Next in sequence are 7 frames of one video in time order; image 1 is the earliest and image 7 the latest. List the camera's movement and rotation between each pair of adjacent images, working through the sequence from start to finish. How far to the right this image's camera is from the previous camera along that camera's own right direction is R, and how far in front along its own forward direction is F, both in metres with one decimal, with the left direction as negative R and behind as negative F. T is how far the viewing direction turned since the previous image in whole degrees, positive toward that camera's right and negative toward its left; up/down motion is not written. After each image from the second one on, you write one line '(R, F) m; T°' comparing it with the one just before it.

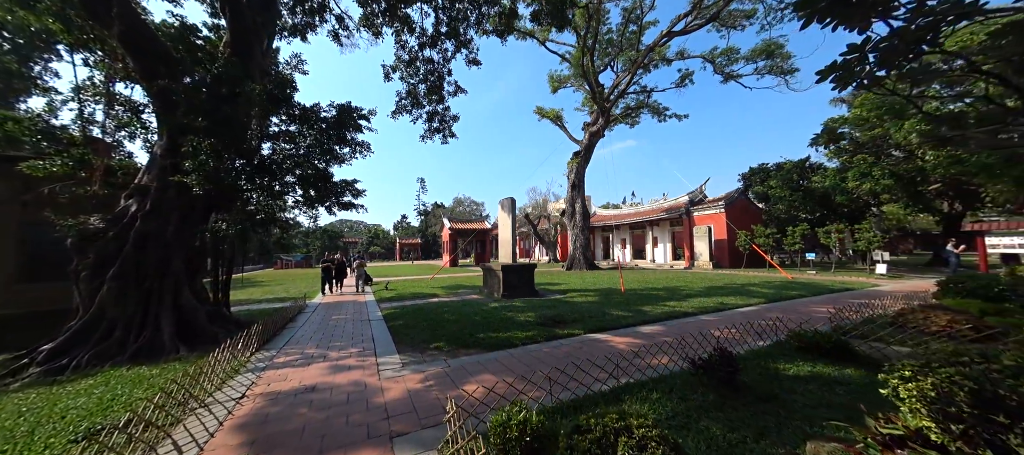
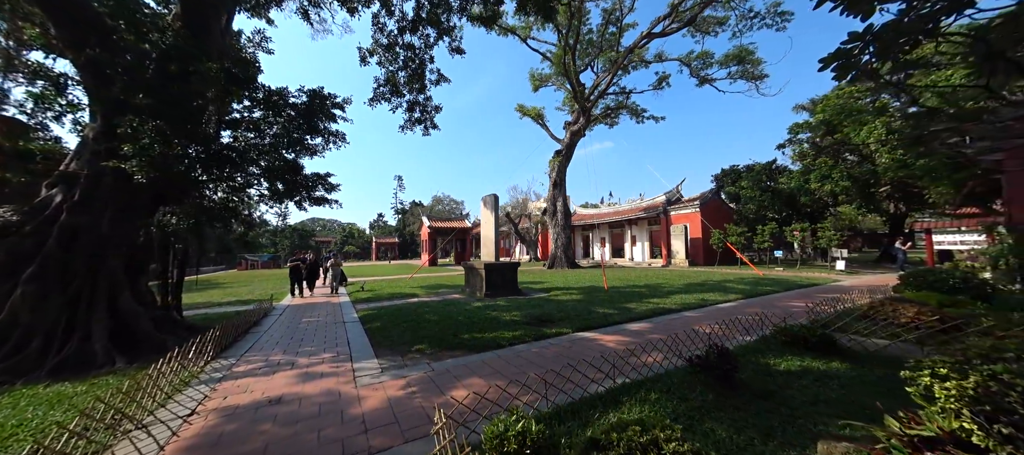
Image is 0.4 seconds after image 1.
(-0.1, +0.2) m; +4°
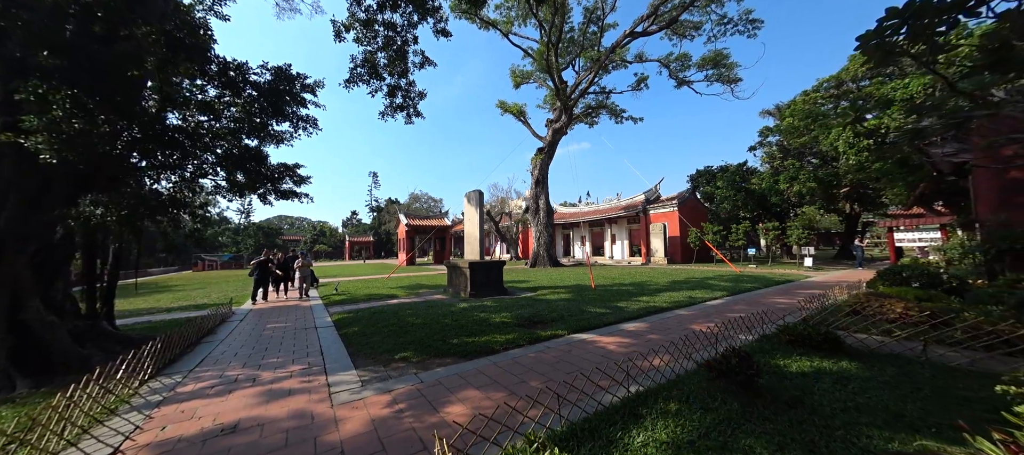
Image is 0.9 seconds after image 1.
(-0.2, +0.3) m; +4°
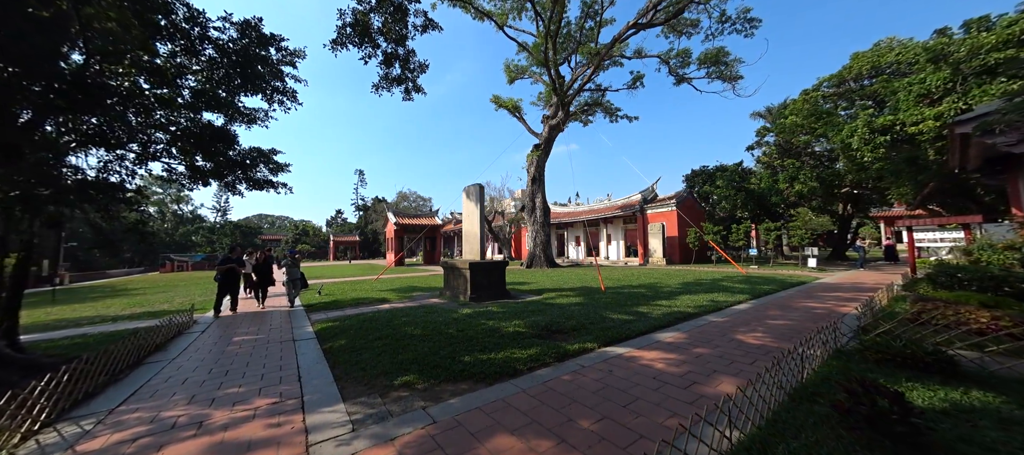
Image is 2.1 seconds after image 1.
(-0.4, +0.7) m; +2°
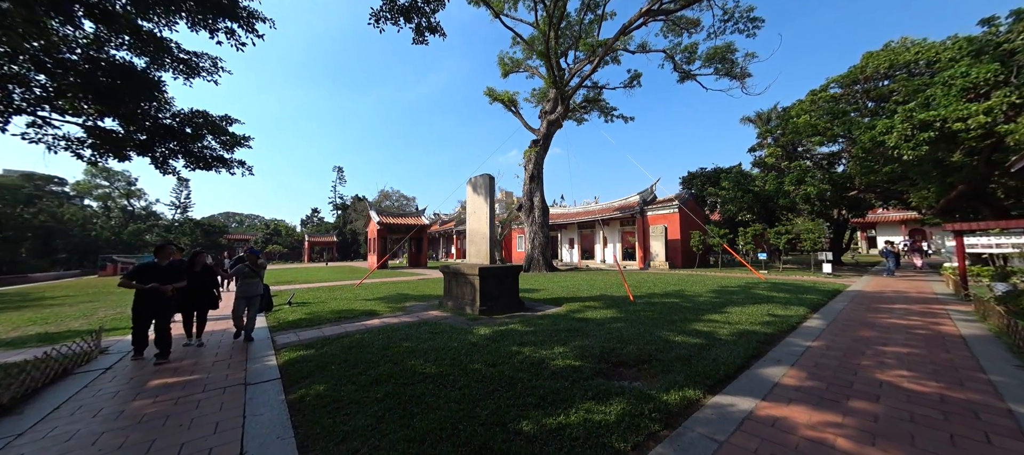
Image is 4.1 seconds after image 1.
(-0.7, +1.2) m; +3°
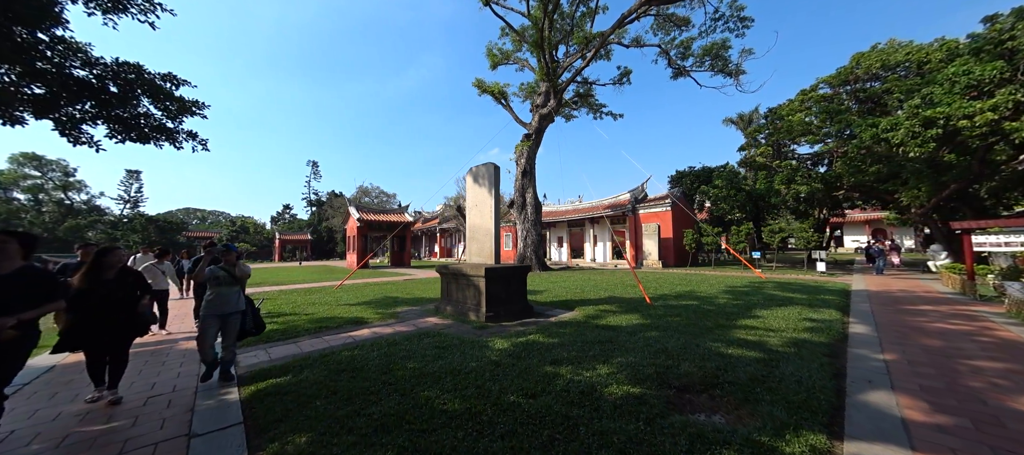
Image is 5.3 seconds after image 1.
(-0.5, +0.7) m; +4°
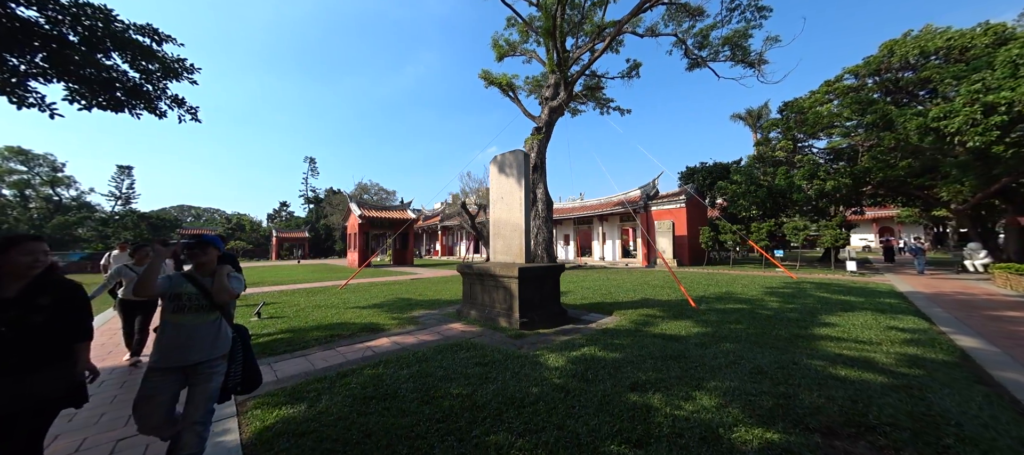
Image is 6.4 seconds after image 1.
(-0.6, +0.7) m; 0°
